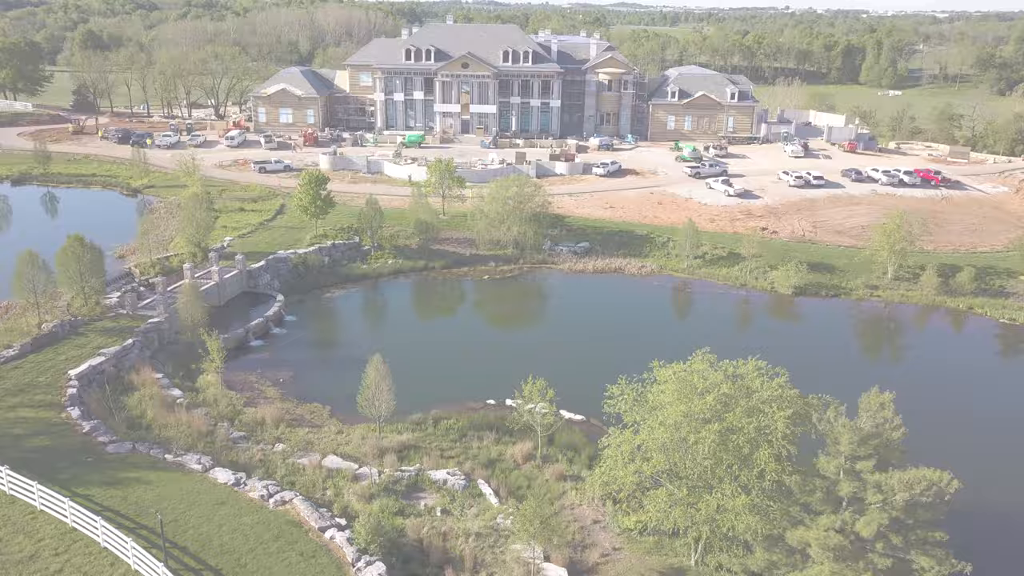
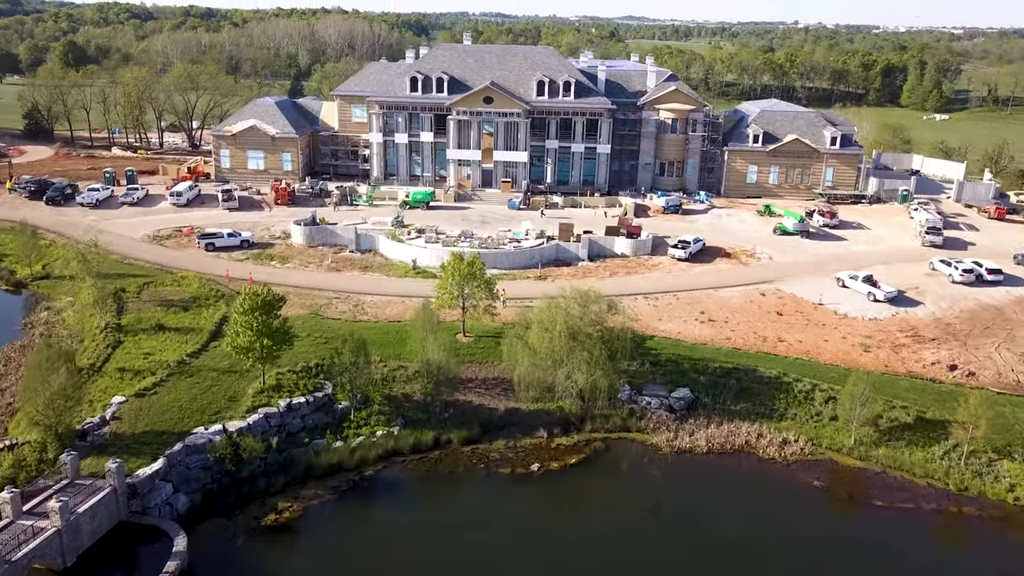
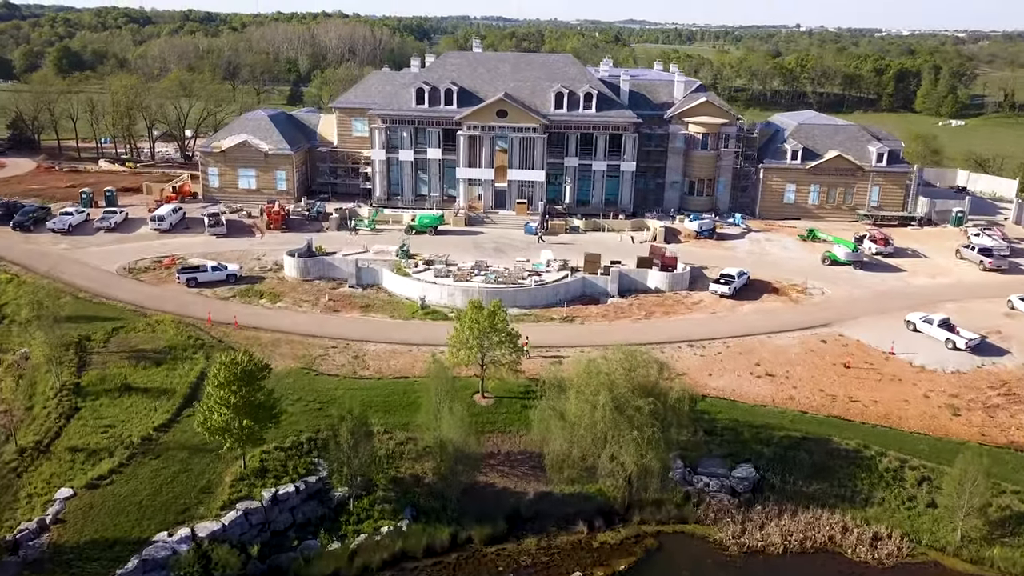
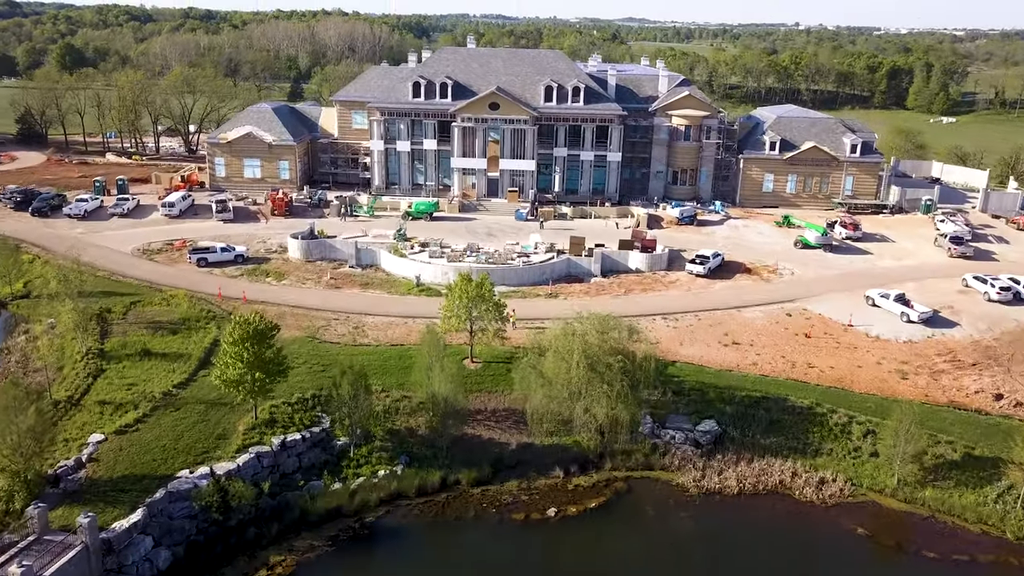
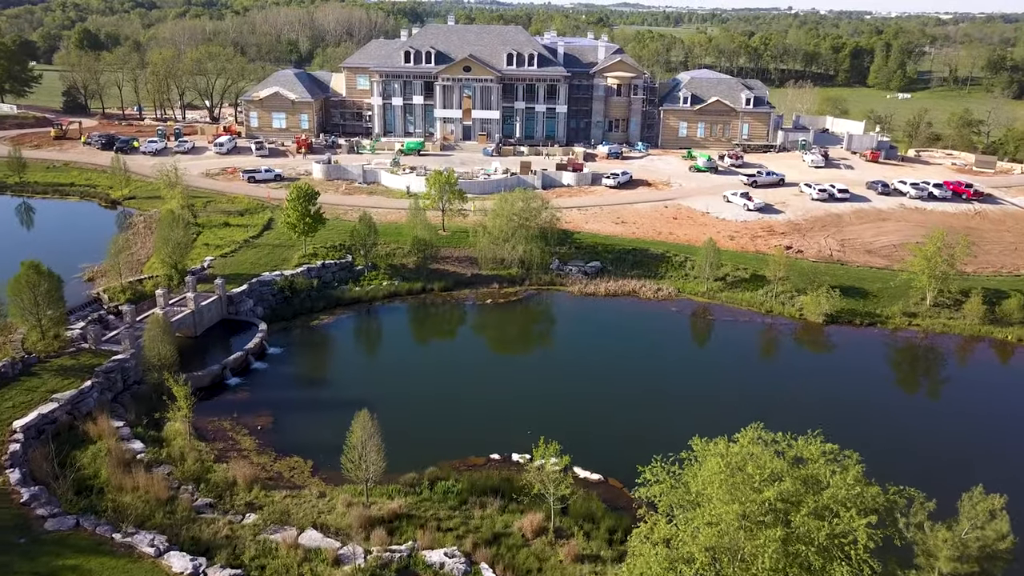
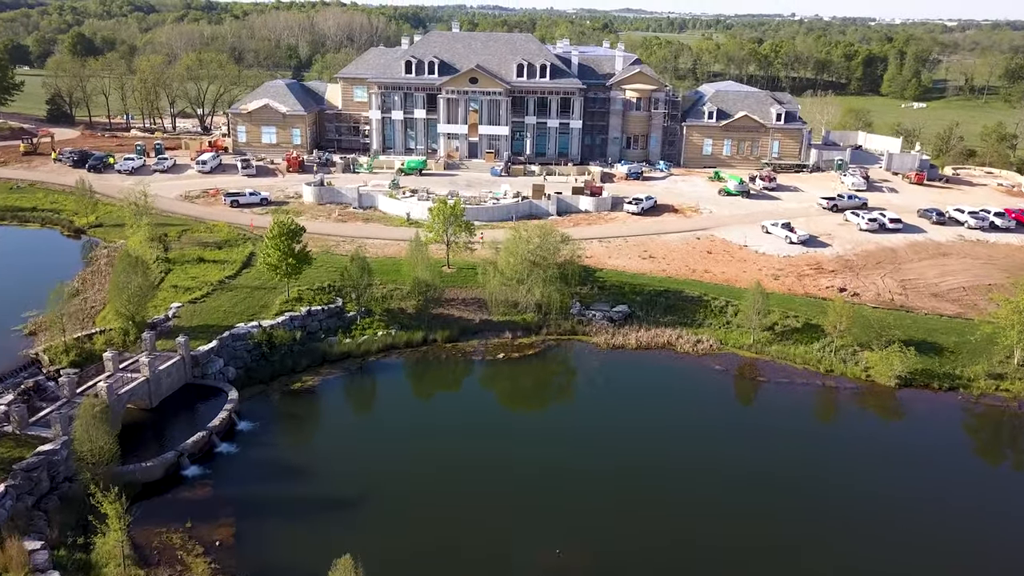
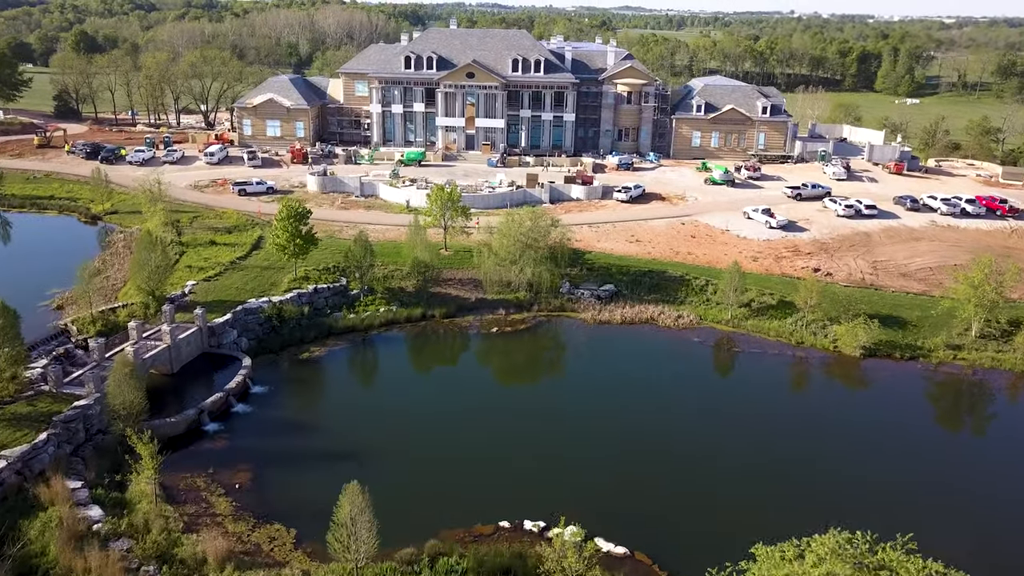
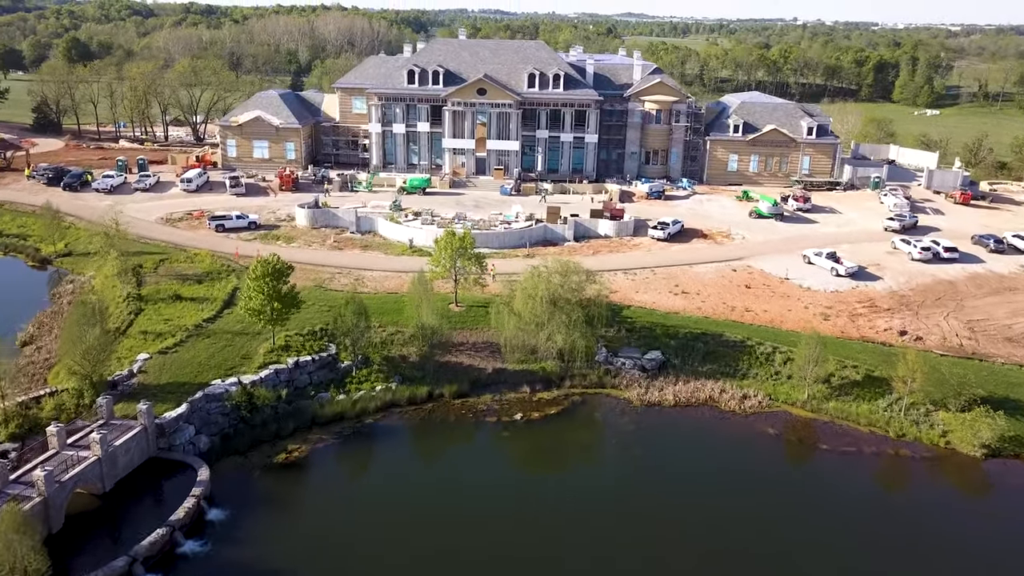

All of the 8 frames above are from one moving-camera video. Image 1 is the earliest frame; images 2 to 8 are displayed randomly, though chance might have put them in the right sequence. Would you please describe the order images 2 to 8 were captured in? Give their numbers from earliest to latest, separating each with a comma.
5, 7, 6, 8, 2, 4, 3
